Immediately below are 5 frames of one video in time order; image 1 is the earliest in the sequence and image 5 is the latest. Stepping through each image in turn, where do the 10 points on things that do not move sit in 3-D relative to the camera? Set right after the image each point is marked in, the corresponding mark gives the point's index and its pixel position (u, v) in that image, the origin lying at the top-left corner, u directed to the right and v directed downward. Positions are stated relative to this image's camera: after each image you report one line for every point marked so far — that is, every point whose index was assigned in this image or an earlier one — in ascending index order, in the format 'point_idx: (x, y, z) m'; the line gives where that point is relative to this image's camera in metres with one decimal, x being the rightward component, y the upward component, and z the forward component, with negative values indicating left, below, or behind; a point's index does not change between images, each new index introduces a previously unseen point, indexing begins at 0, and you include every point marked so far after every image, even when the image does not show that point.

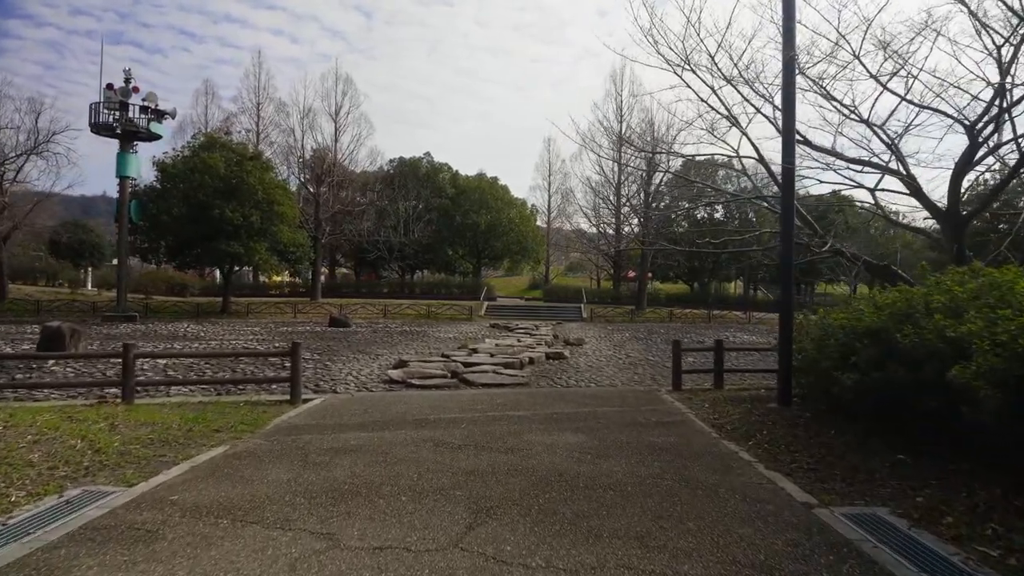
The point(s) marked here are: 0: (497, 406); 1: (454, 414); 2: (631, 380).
0: (-0.1, -1.1, +6.8) m
1: (-0.5, -1.1, +6.4) m
2: (+1.6, -1.2, +9.3) m
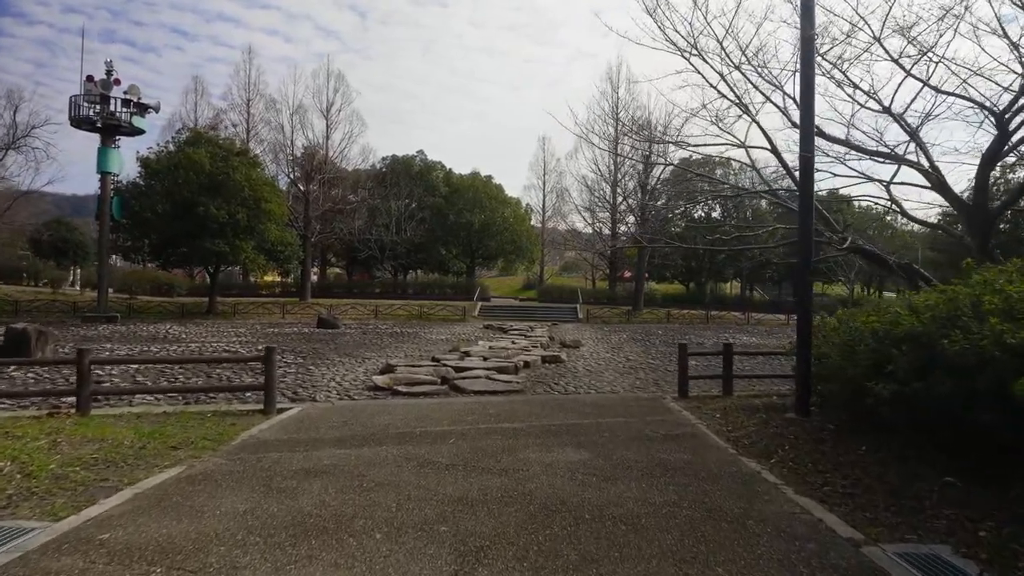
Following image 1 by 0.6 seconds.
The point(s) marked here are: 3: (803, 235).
0: (-0.2, -1.1, +6.3) m
1: (-0.6, -1.1, +5.8) m
2: (+1.5, -1.2, +8.7) m
3: (+2.6, +0.4, +6.4) m
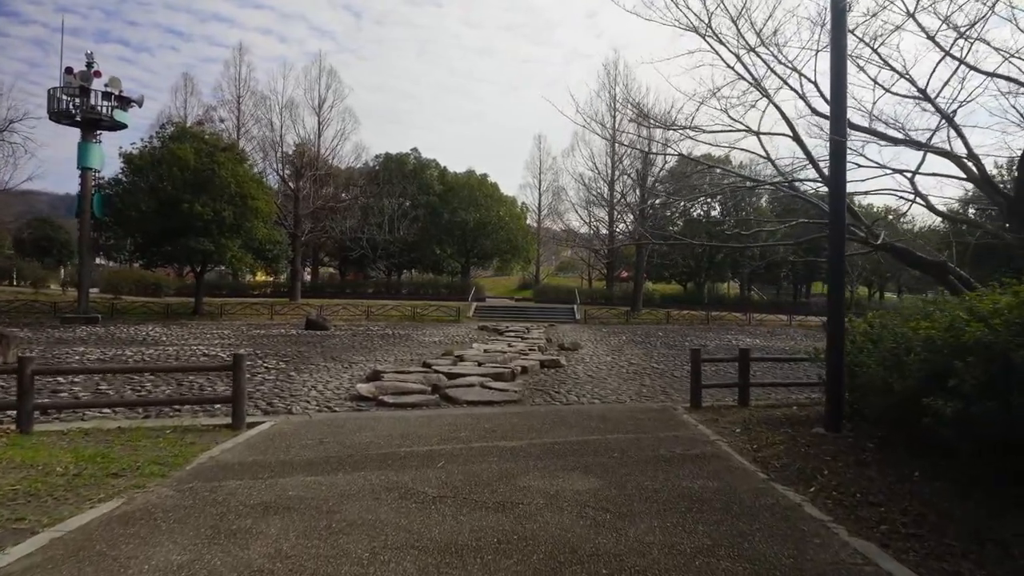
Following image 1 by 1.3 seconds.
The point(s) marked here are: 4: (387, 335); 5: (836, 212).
0: (-0.2, -1.1, +5.6) m
1: (-0.6, -1.1, +5.1) m
2: (+1.4, -1.2, +8.1) m
3: (+2.6, +0.4, +5.8) m
4: (-3.1, -1.2, +17.5) m
5: (+2.6, +0.6, +5.7) m
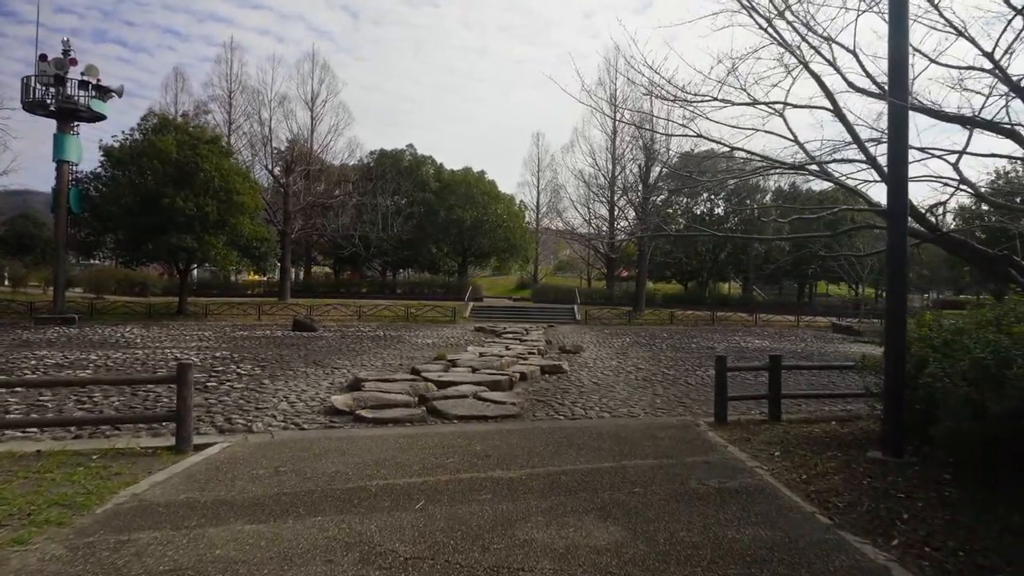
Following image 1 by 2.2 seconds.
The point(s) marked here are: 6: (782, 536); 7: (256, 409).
0: (-0.2, -1.1, +4.6) m
1: (-0.6, -1.1, +4.2) m
2: (+1.4, -1.2, +7.1) m
3: (+2.6, +0.4, +4.8) m
4: (-3.1, -1.1, +16.6) m
5: (+2.6, +0.6, +4.8) m
6: (+1.2, -1.1, +3.3) m
7: (-2.3, -1.1, +6.5) m
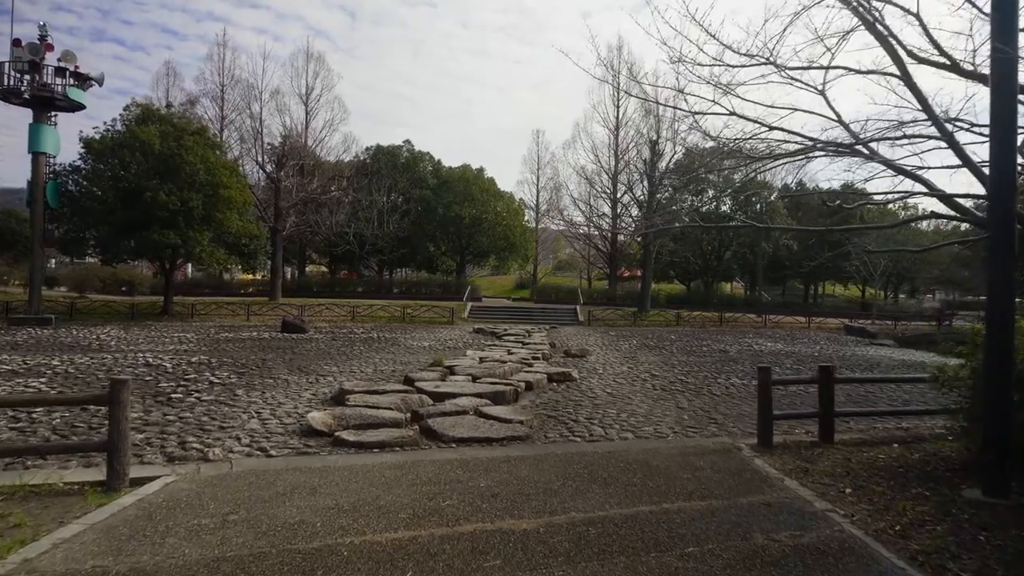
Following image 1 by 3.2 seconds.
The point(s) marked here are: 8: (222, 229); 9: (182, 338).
0: (-0.2, -1.1, +3.7) m
1: (-0.5, -1.1, +3.3) m
2: (+1.5, -1.2, +6.2) m
3: (+2.6, +0.4, +3.9) m
4: (-3.1, -1.1, +15.6) m
5: (+2.7, +0.6, +3.9) m
6: (+1.3, -1.1, +2.4) m
7: (-2.3, -1.1, +5.5) m
8: (-8.0, +1.6, +19.6) m
9: (-6.9, -1.0, +14.9) m
